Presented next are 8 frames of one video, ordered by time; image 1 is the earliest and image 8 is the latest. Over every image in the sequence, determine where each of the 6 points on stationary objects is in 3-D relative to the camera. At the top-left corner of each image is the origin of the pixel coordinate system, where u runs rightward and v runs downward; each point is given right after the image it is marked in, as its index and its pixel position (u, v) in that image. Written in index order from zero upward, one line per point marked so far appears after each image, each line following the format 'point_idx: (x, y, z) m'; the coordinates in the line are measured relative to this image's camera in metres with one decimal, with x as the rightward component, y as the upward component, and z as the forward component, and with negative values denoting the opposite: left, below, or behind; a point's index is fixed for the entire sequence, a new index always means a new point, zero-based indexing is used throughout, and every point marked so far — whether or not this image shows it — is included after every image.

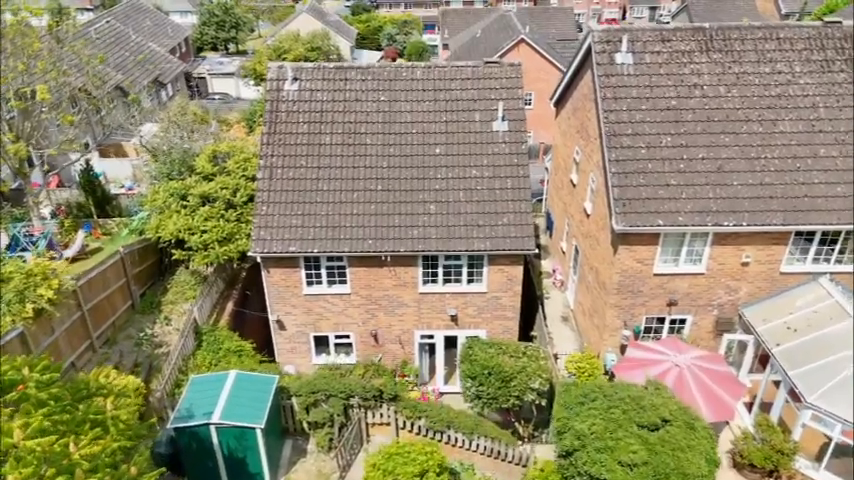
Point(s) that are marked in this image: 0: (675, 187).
0: (+6.9, +1.5, +17.2) m
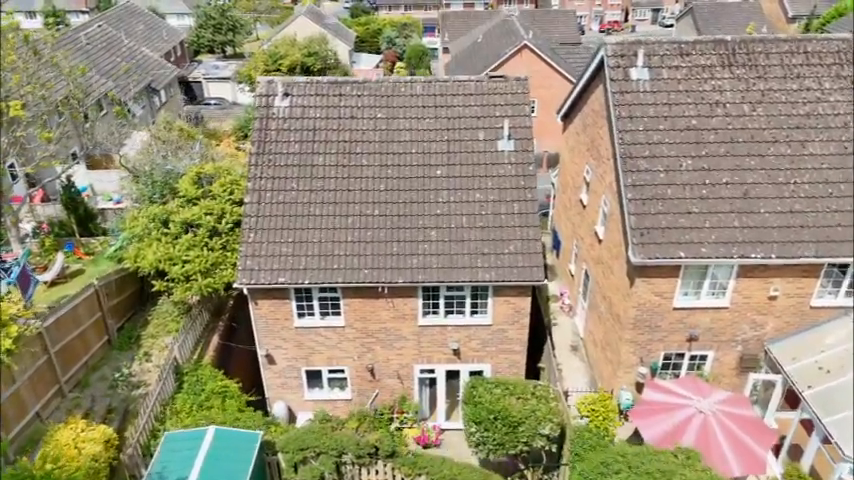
0: (+6.9, +0.7, +15.8) m
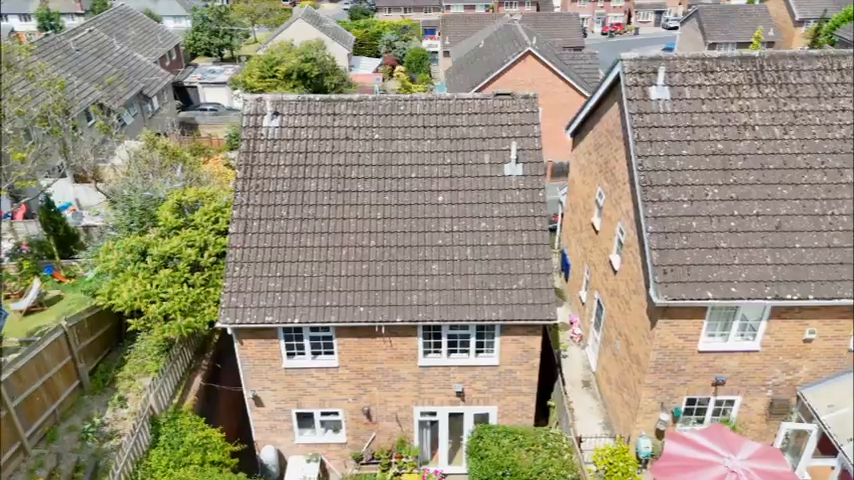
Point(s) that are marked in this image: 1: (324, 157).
0: (+7.0, -0.2, +14.4) m
1: (-2.9, +2.4, +17.3) m
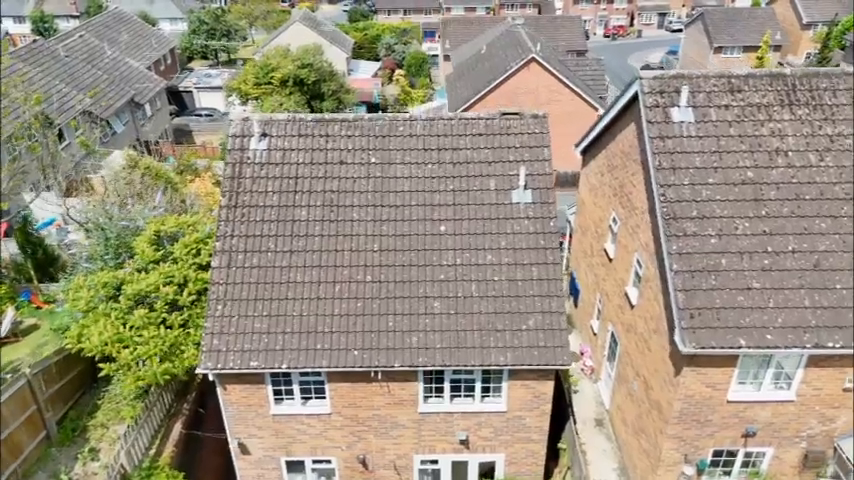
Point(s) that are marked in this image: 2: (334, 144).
0: (+7.0, -1.1, +13.0) m
1: (-2.9, +1.5, +15.9) m
2: (-2.5, +2.5, +16.4) m
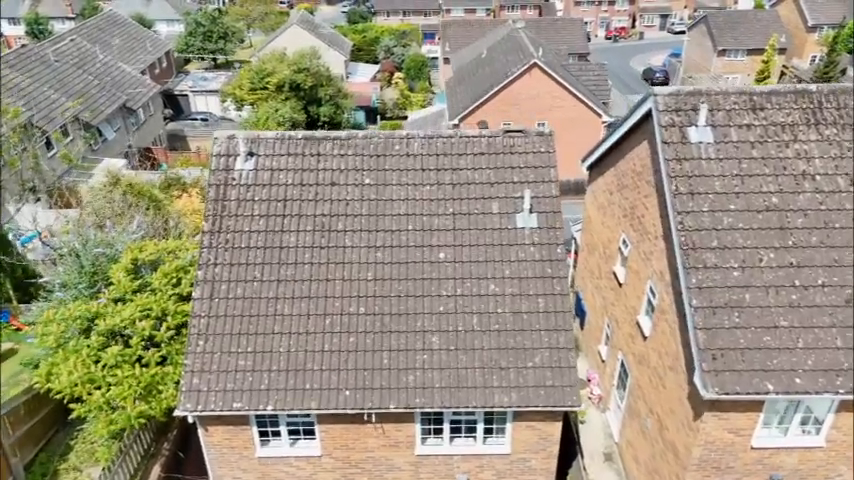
0: (+6.9, -1.7, +11.9) m
1: (-2.9, +0.8, +14.9) m
2: (-2.5, +1.9, +15.3) m
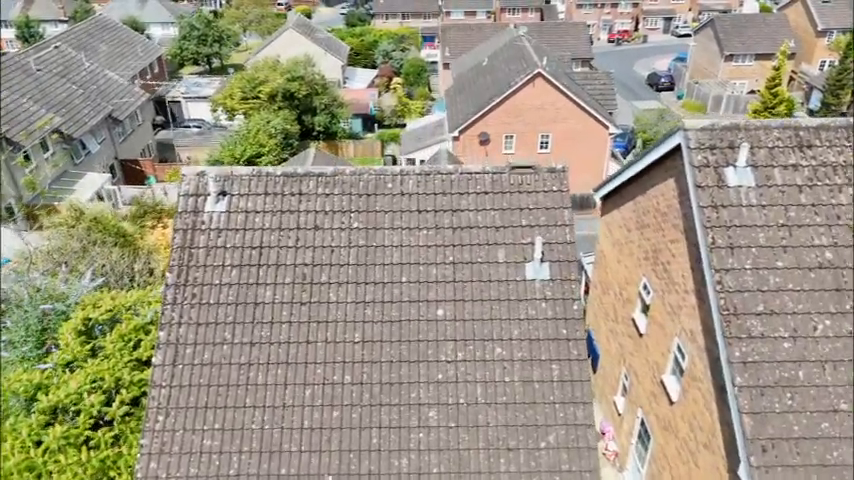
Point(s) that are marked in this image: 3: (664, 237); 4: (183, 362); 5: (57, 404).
0: (+6.9, -2.8, +10.1) m
1: (-3.0, -0.3, +13.0) m
2: (-2.6, +0.8, +13.4) m
3: (+5.3, 0.0, +13.9) m
4: (-4.8, -2.4, +12.0) m
5: (-6.8, -3.0, +11.4) m
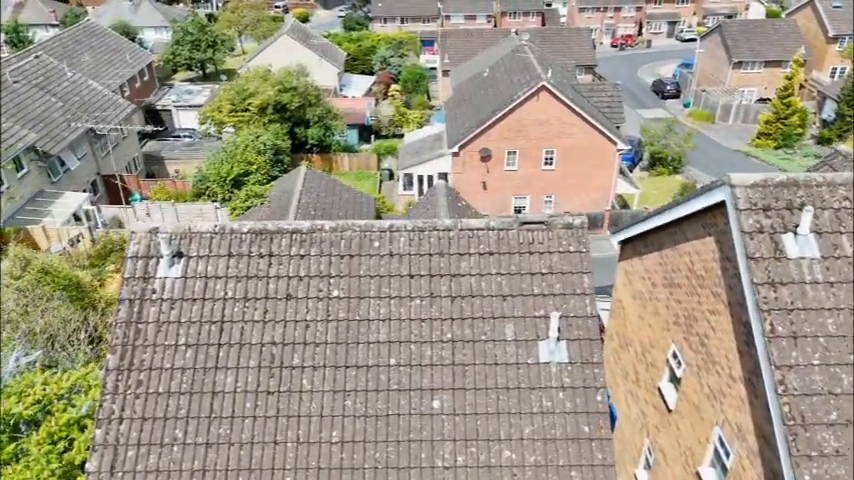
0: (+6.8, -4.1, +8.0) m
1: (-3.1, -1.6, +10.9) m
2: (-2.7, -0.5, +11.3) m
3: (+5.2, -1.3, +11.8) m
4: (-4.9, -3.6, +9.9) m
5: (-7.0, -4.3, +9.3) m
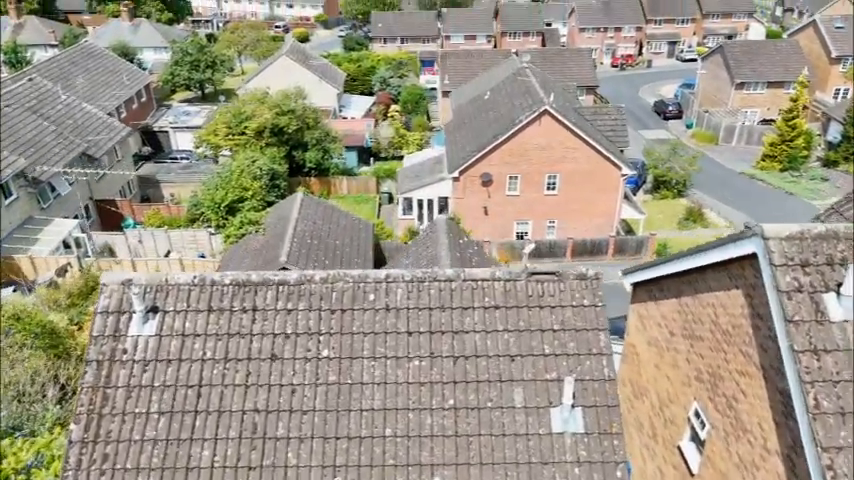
0: (+6.7, -4.9, +6.8) m
1: (-3.1, -2.4, +9.8) m
2: (-2.7, -1.4, +10.3) m
3: (+5.2, -2.2, +10.7) m
4: (-4.9, -4.5, +8.8) m
5: (-7.0, -5.1, +8.2) m
